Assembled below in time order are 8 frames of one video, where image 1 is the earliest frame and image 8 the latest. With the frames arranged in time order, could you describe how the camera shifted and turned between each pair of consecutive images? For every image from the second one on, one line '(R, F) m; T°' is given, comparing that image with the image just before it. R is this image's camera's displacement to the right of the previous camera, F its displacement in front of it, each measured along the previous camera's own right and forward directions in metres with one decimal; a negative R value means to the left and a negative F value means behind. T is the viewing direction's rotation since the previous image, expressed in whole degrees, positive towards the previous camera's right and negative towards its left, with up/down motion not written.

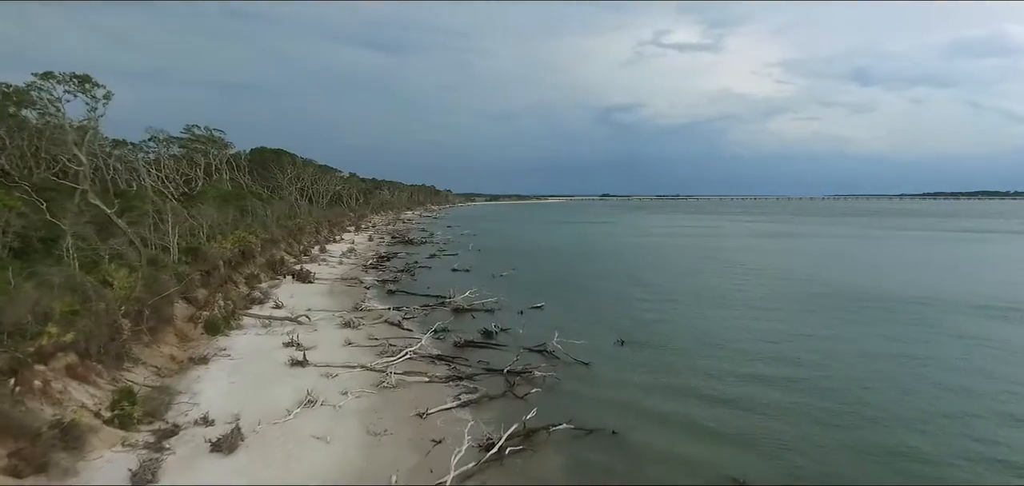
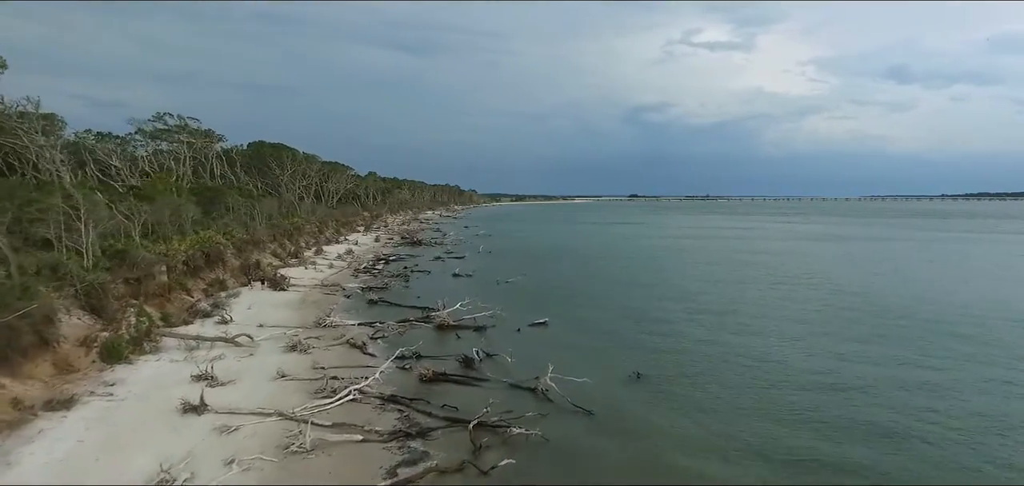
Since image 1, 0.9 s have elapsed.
(+1.0, +4.3) m; -3°
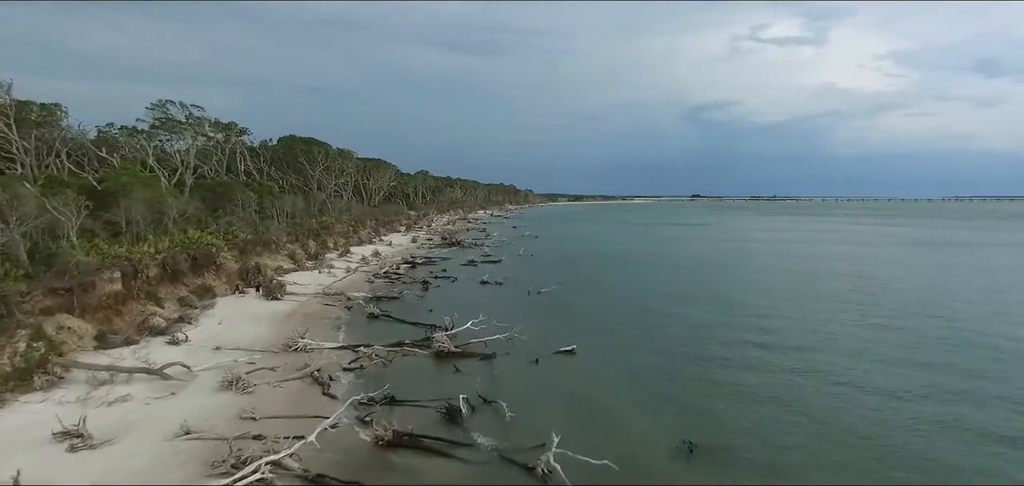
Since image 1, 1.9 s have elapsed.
(+1.0, +4.3) m; -5°
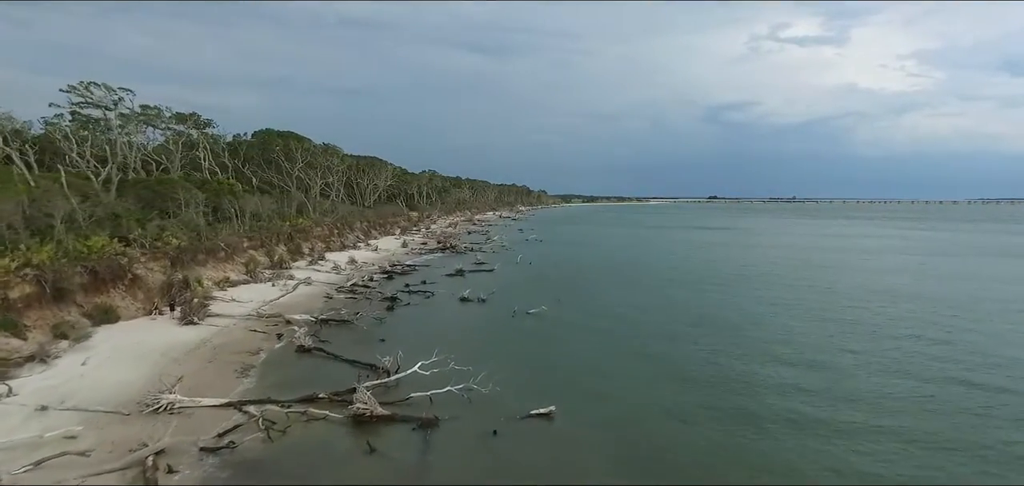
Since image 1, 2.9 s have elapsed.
(+1.2, +4.7) m; -1°
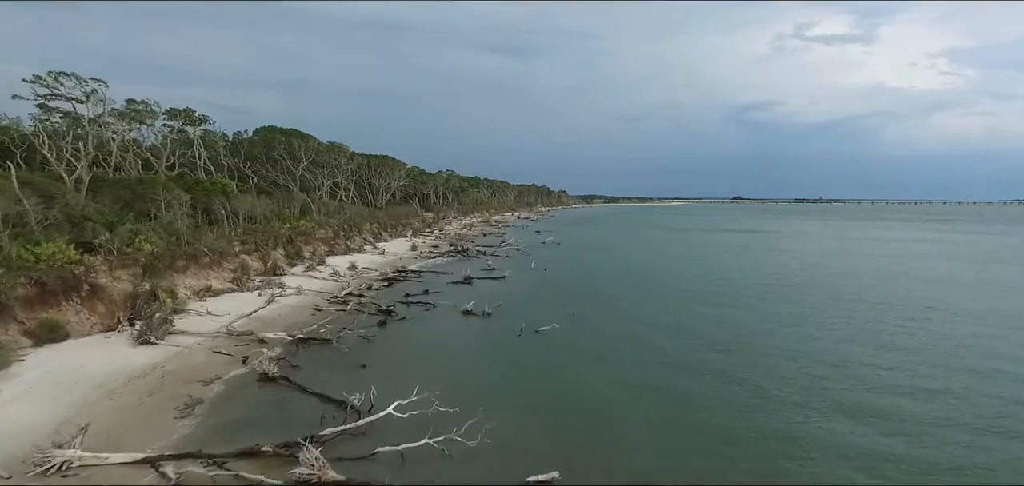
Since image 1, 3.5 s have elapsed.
(+0.4, +2.6) m; -2°
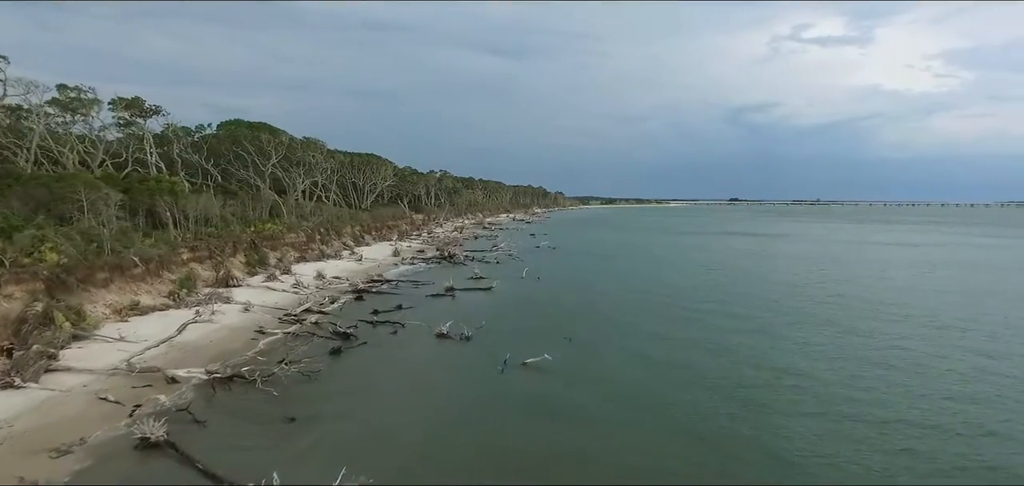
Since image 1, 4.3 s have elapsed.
(+0.4, +3.7) m; 0°
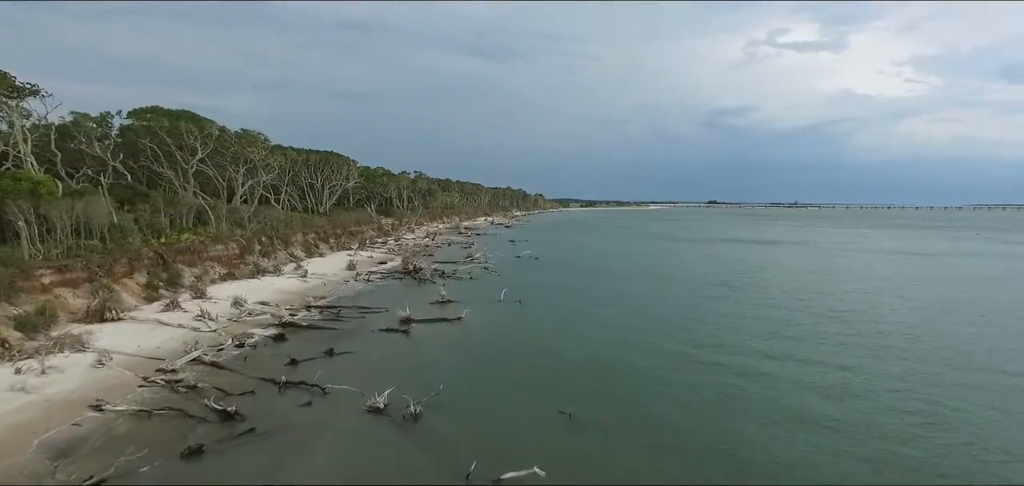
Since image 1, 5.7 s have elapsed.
(+0.2, +6.0) m; +2°
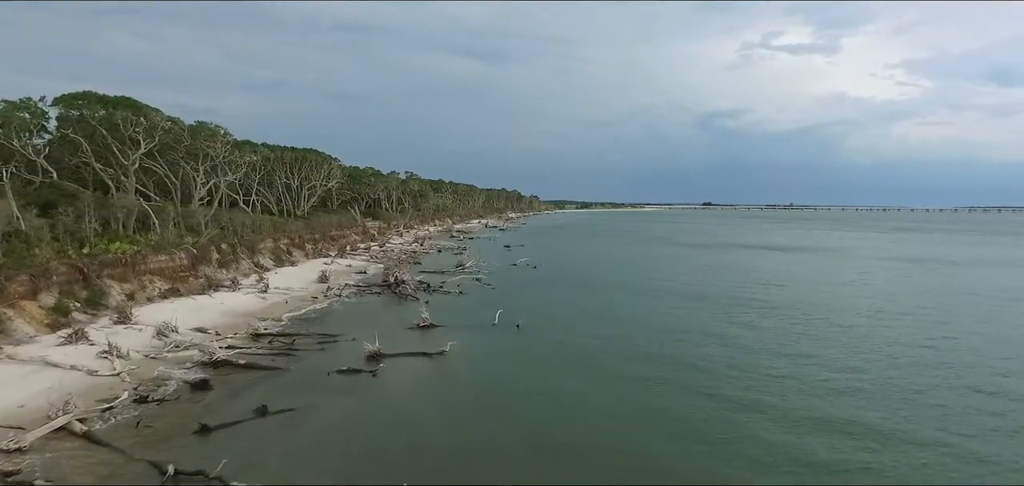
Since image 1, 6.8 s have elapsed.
(-0.1, +4.4) m; 0°
